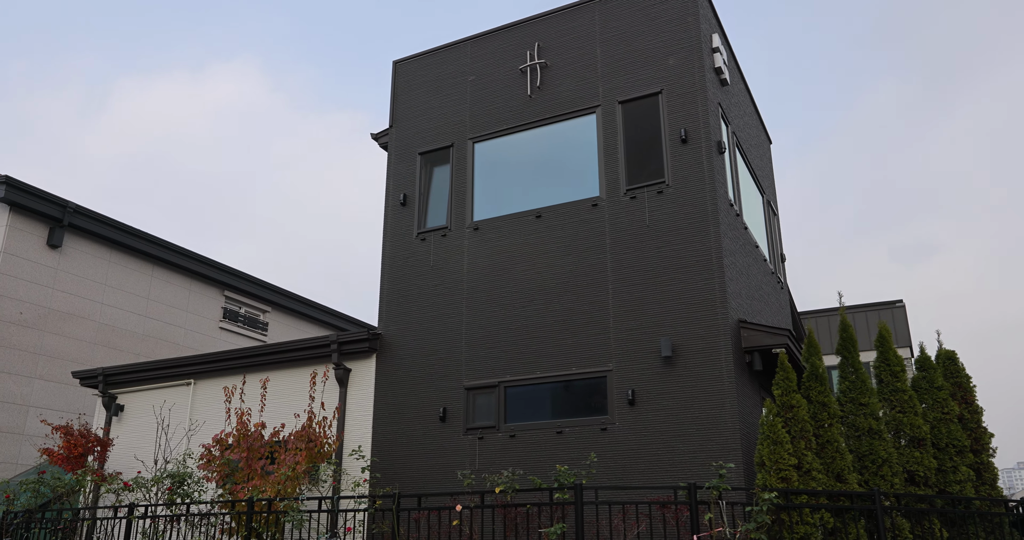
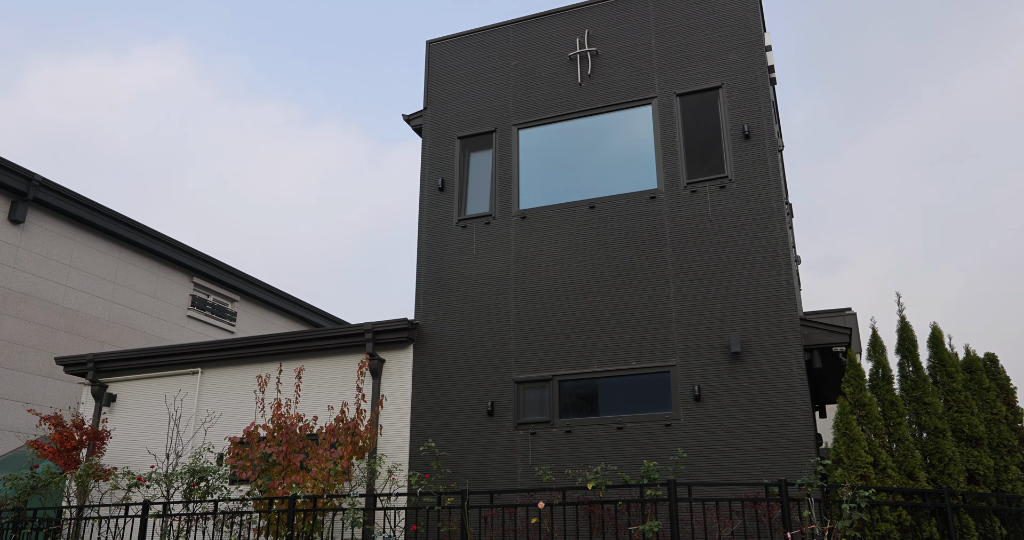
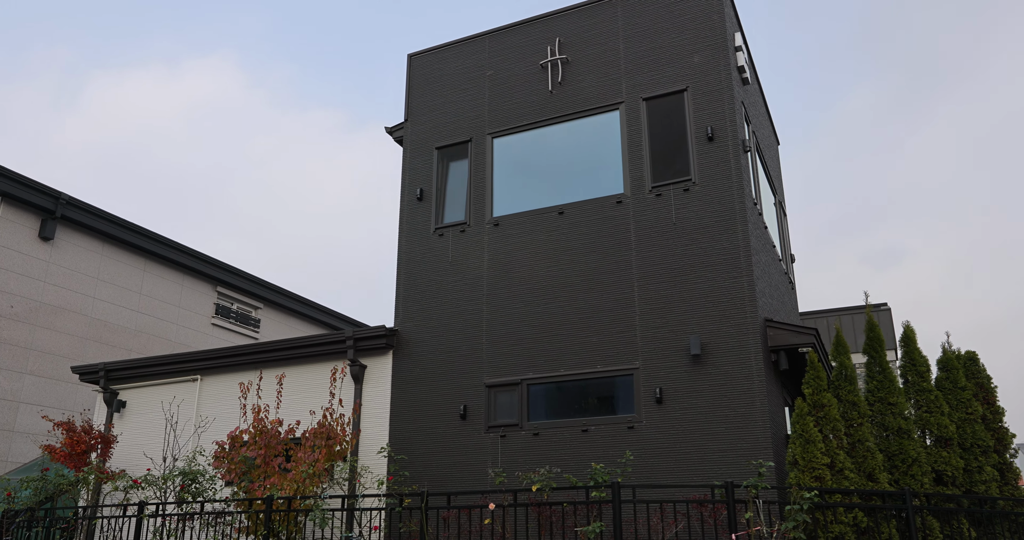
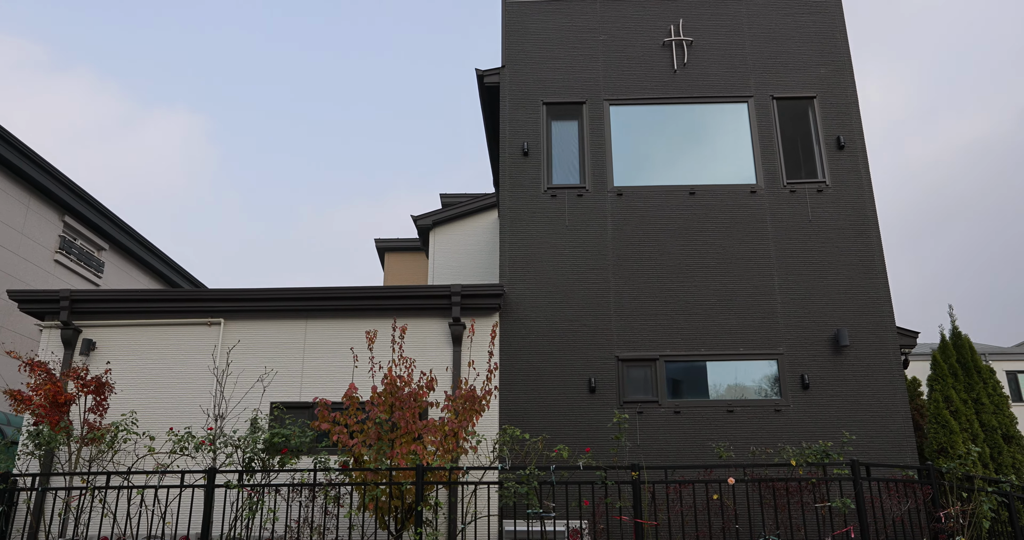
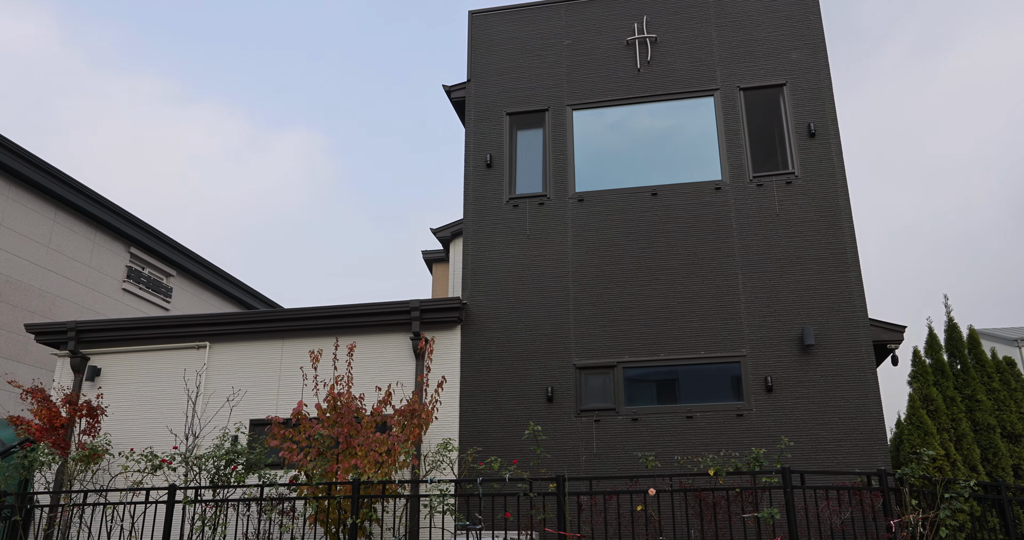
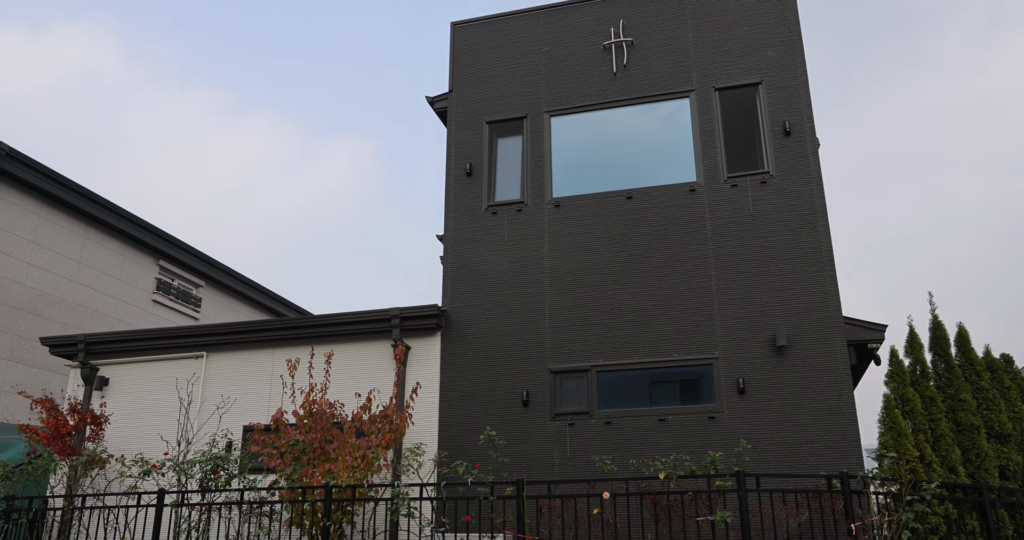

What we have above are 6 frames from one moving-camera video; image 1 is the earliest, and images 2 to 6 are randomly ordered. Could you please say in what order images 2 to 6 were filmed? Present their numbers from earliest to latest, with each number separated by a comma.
3, 2, 6, 5, 4
